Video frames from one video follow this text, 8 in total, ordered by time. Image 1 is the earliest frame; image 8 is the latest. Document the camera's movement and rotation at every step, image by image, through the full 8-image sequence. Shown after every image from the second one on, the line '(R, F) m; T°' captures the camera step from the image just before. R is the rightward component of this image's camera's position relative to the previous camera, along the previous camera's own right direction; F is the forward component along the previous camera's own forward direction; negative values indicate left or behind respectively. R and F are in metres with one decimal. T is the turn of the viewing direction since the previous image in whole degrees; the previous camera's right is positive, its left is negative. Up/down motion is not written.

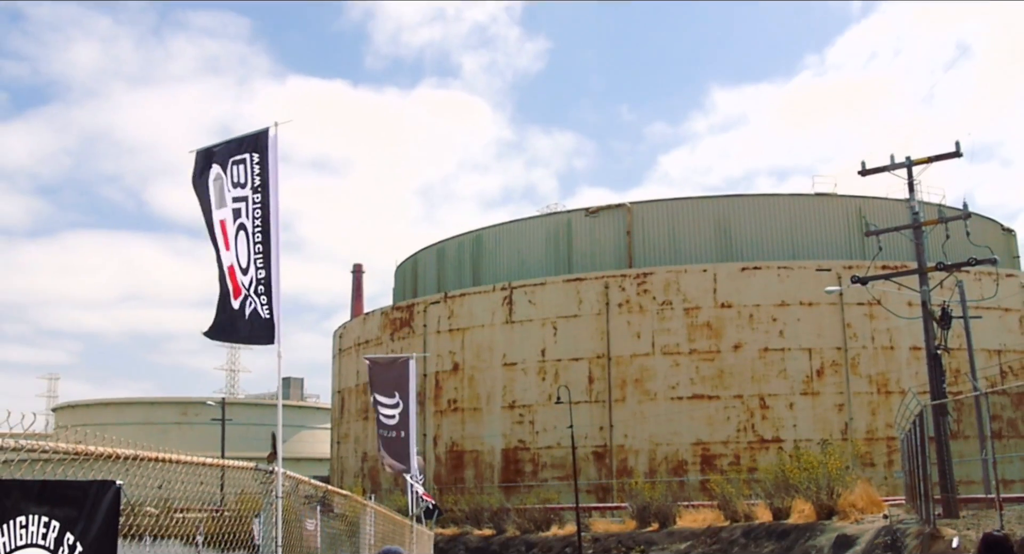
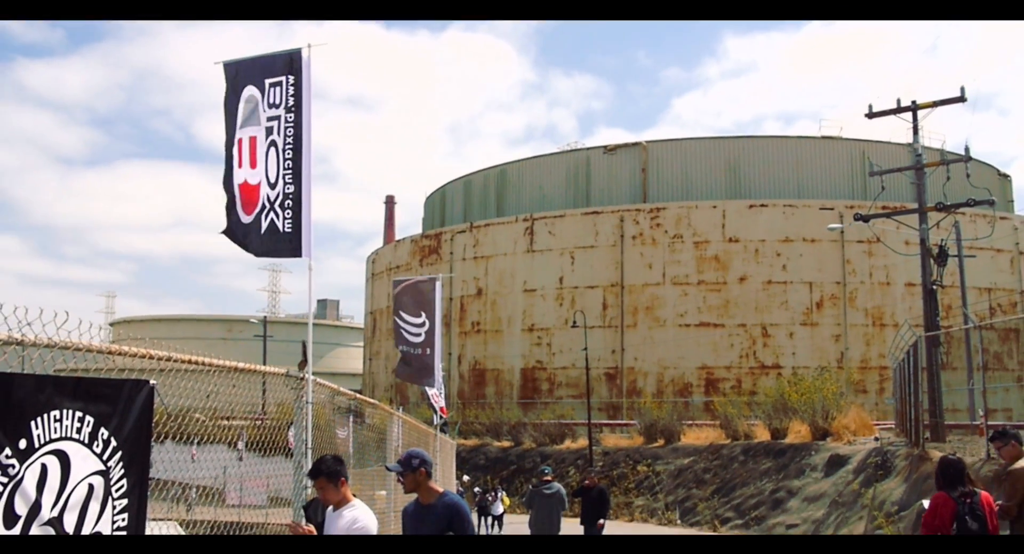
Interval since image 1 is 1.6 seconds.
(+0.2, -1.5) m; -2°
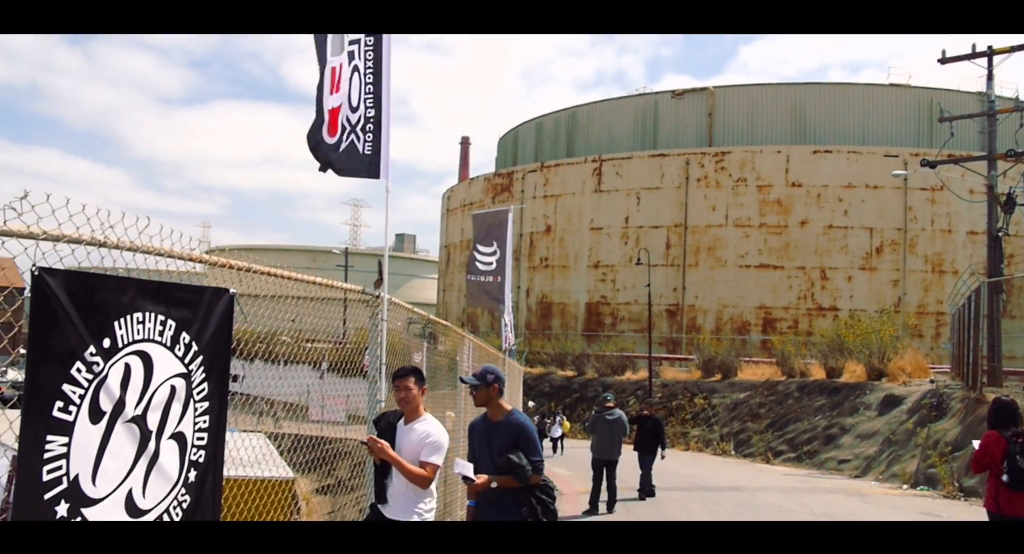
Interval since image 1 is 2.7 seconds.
(+0.1, -1.3) m; -5°
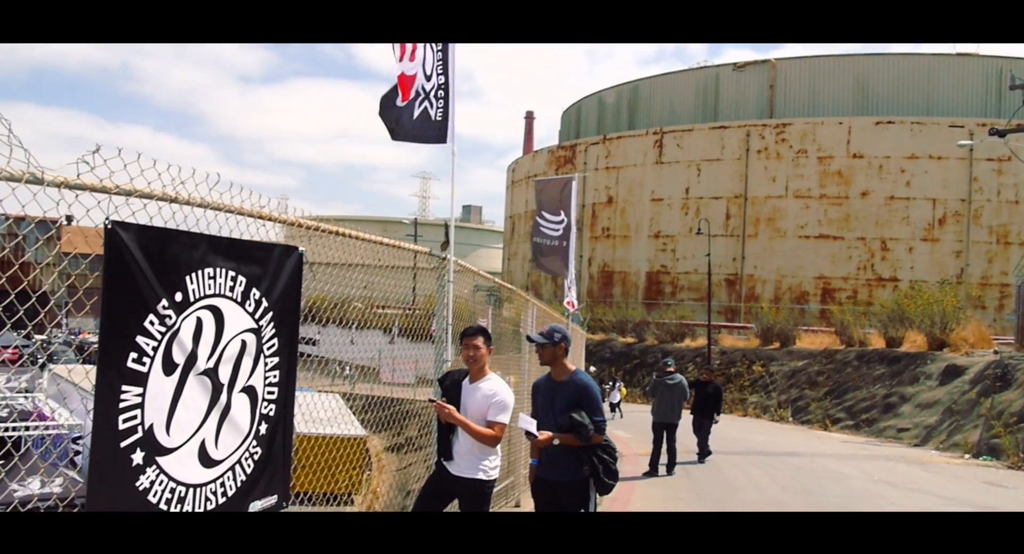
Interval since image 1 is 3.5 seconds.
(+0.1, -0.9) m; -4°
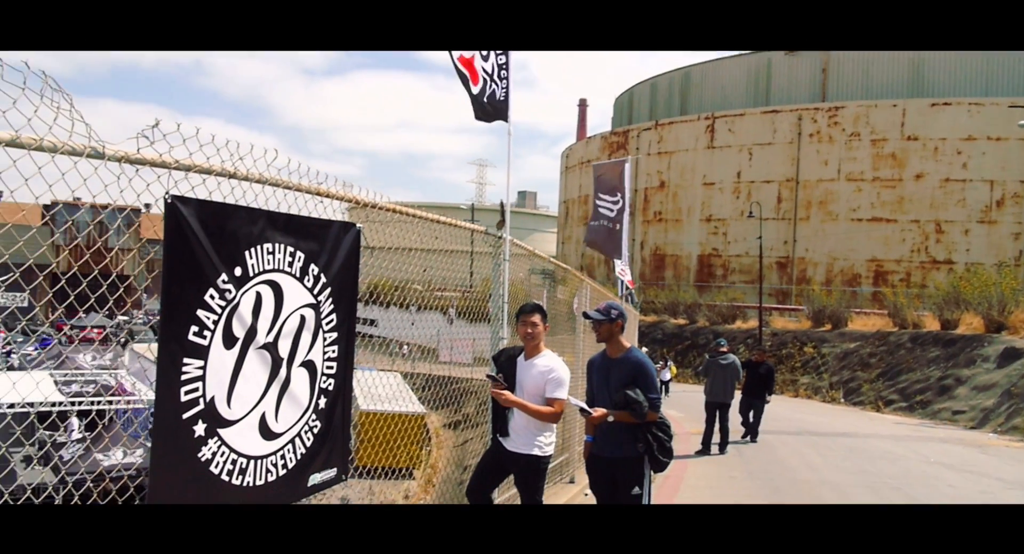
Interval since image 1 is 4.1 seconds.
(+0.1, -0.8) m; -4°
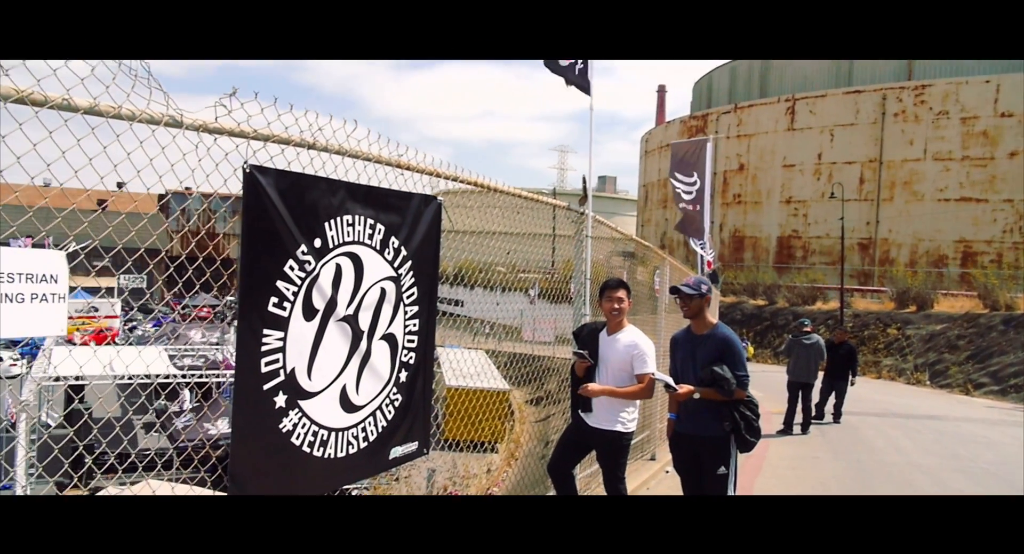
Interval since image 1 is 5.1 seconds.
(+0.3, -0.9) m; -6°
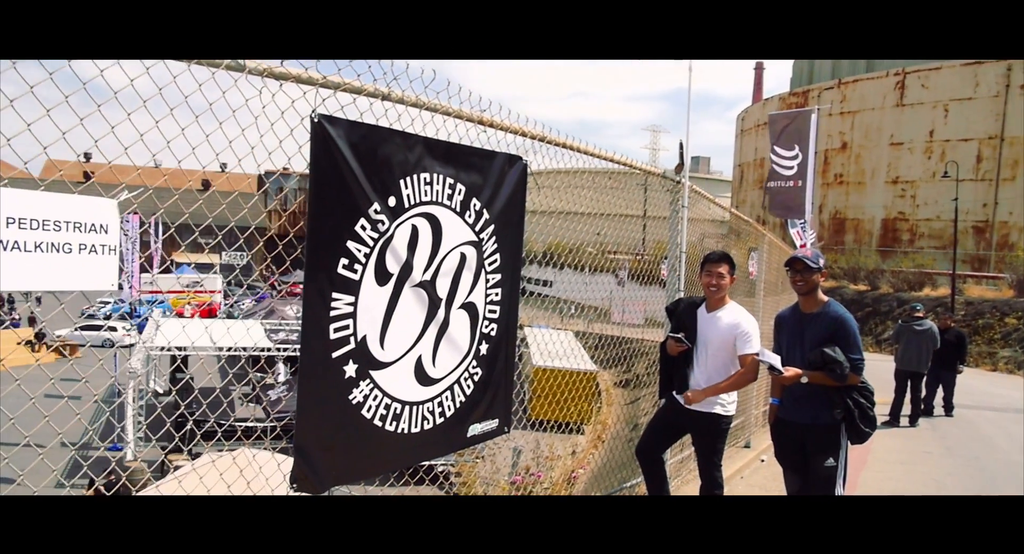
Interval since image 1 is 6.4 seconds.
(0.0, +0.3) m; -6°
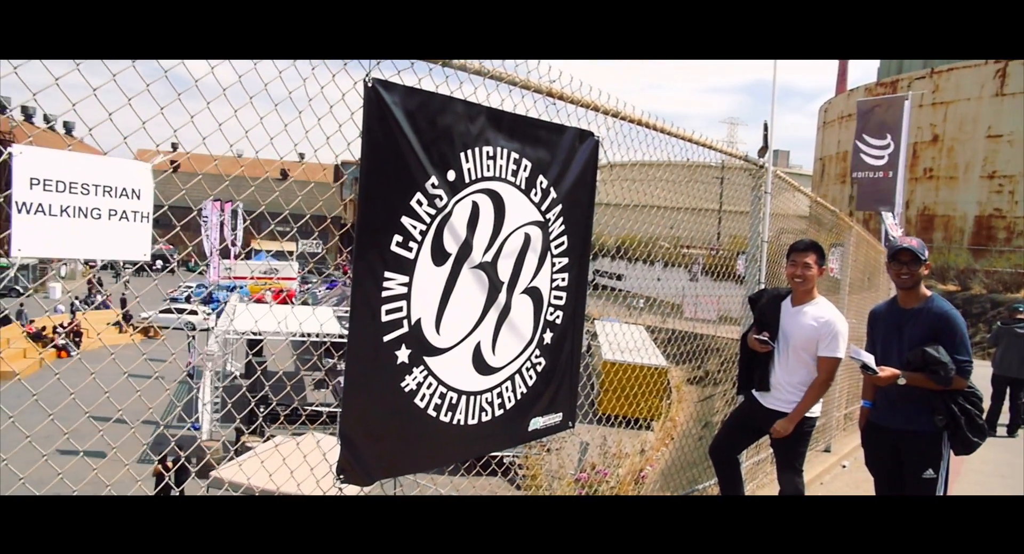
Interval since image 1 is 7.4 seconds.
(0.0, +0.3) m; -5°
